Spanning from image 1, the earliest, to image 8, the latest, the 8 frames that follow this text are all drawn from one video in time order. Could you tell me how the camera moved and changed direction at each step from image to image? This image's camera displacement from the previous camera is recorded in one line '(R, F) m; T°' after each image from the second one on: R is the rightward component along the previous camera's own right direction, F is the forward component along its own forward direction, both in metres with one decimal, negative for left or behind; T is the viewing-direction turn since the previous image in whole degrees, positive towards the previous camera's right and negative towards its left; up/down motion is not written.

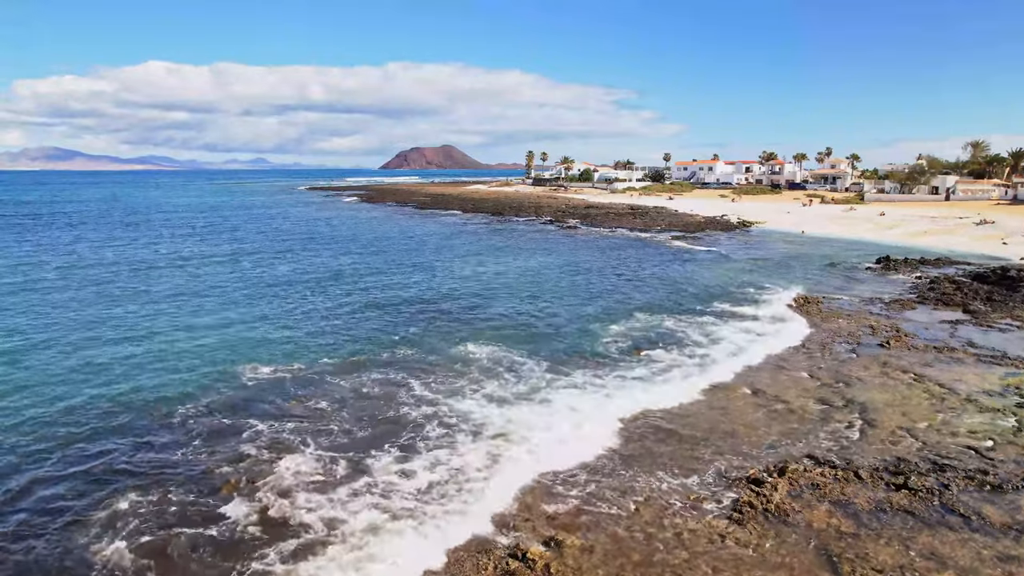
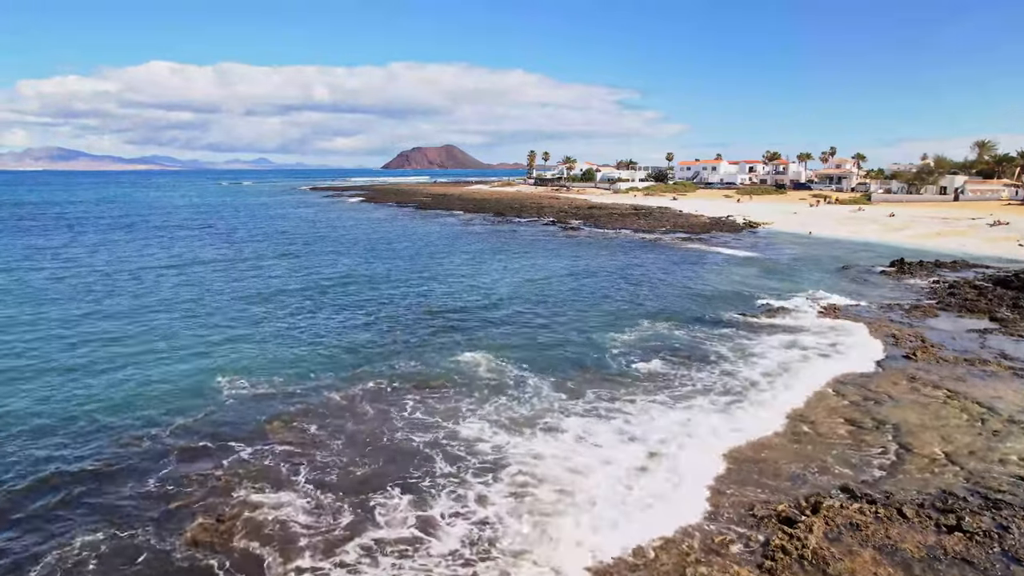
(0.0, +1.3) m; 0°
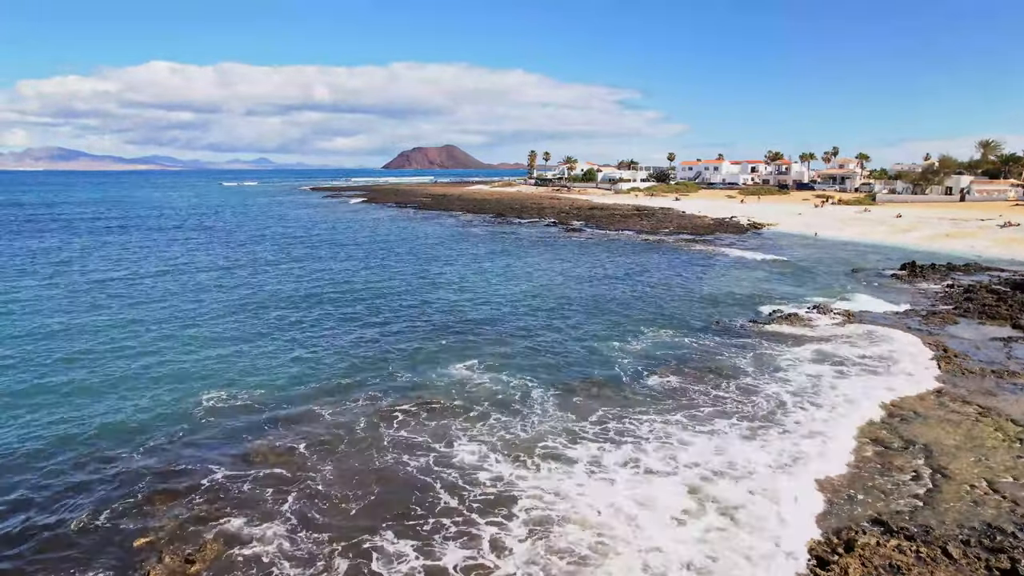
(0.0, +1.1) m; 0°
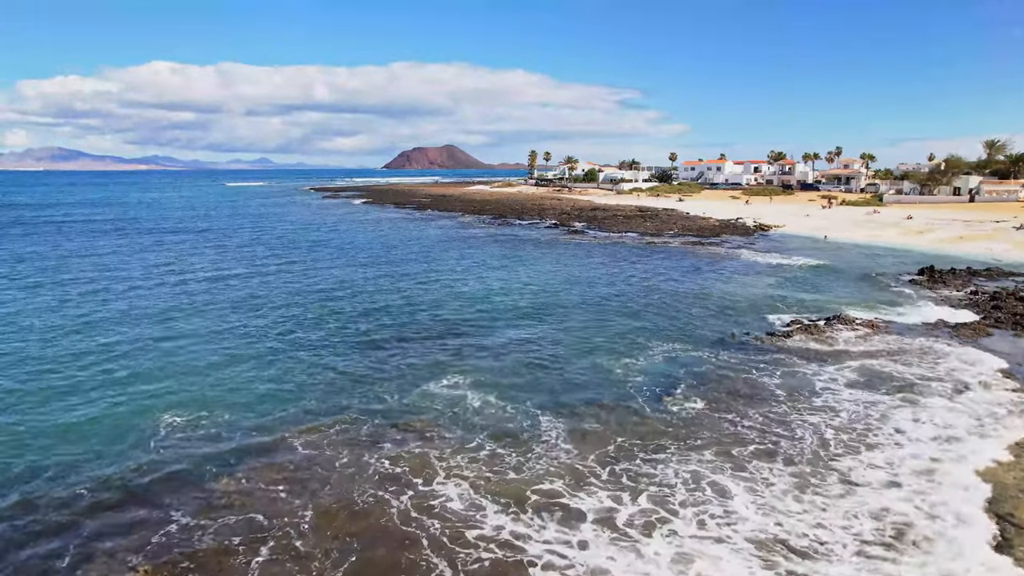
(0.0, +1.7) m; 0°
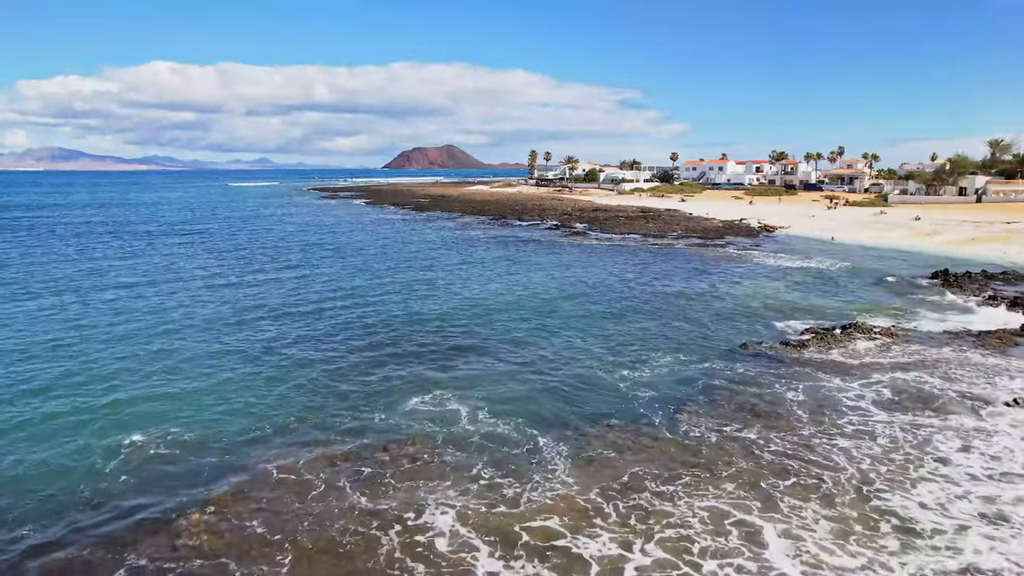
(0.0, +1.2) m; 0°
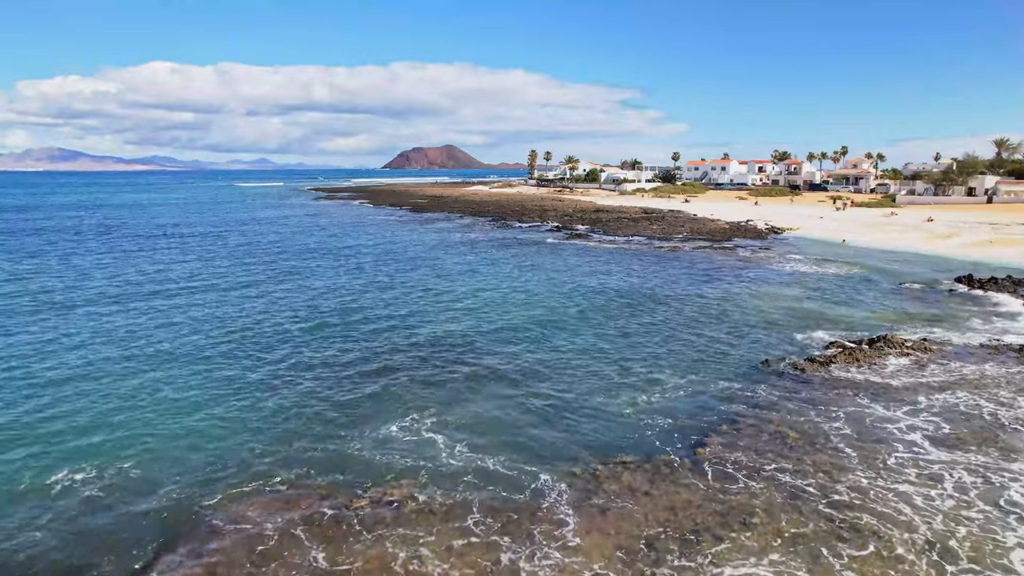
(0.0, +1.9) m; 0°
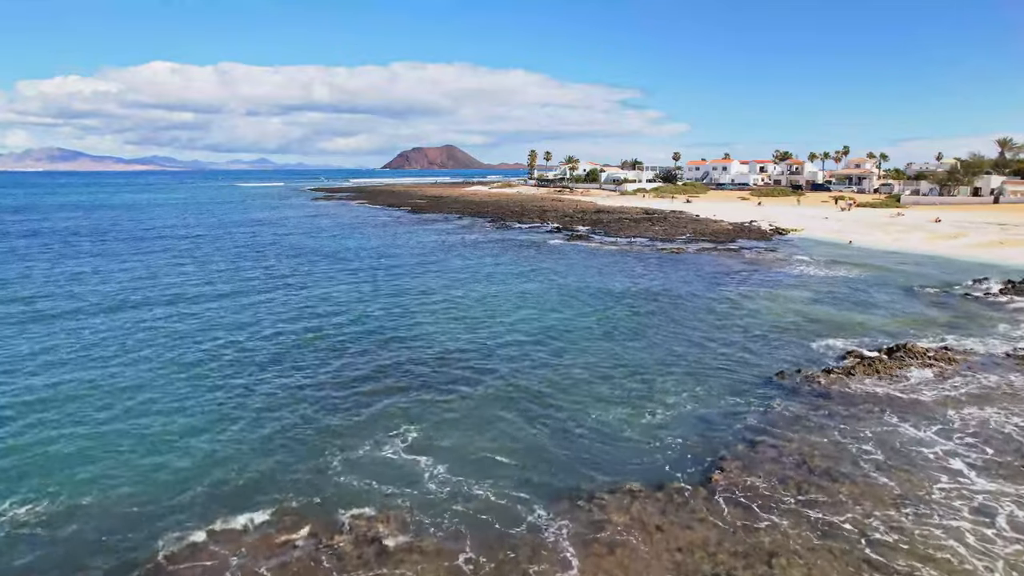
(+0.1, +1.2) m; 0°
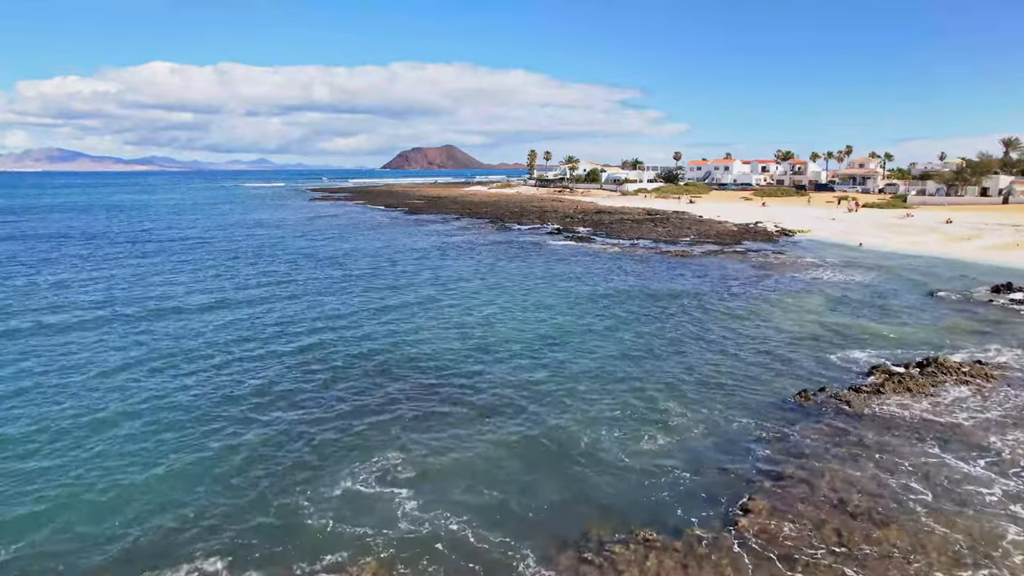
(0.0, +1.6) m; 0°
